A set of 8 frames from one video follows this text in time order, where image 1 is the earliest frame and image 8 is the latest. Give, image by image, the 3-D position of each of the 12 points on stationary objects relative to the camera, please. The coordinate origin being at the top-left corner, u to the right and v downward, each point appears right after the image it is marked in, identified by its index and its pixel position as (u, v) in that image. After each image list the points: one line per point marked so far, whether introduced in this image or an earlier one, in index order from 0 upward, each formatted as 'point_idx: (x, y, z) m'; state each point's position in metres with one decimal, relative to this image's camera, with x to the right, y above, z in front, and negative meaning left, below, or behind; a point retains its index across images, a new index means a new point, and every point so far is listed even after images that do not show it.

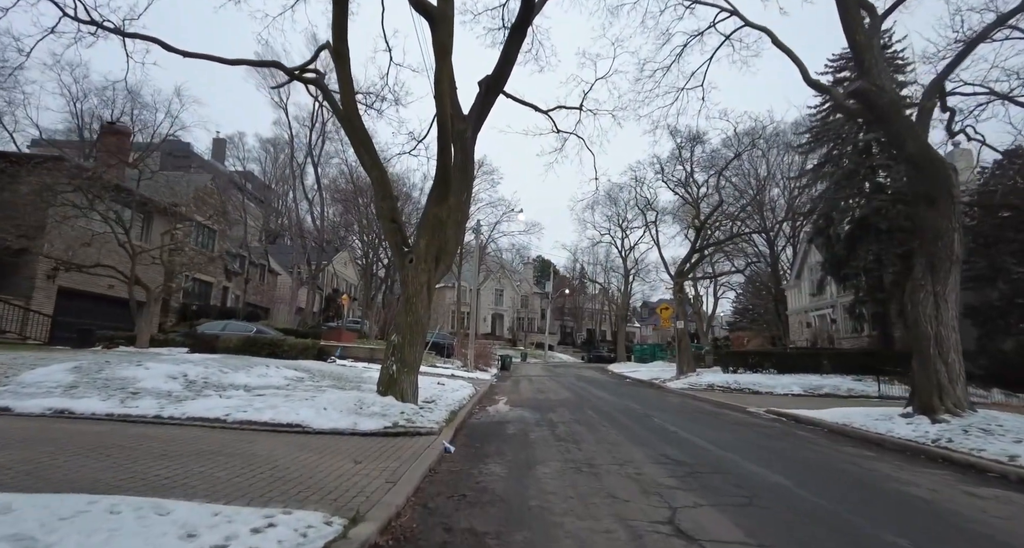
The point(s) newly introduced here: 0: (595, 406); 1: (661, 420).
0: (+2.1, -3.3, +12.3) m
1: (+3.3, -3.2, +10.7) m
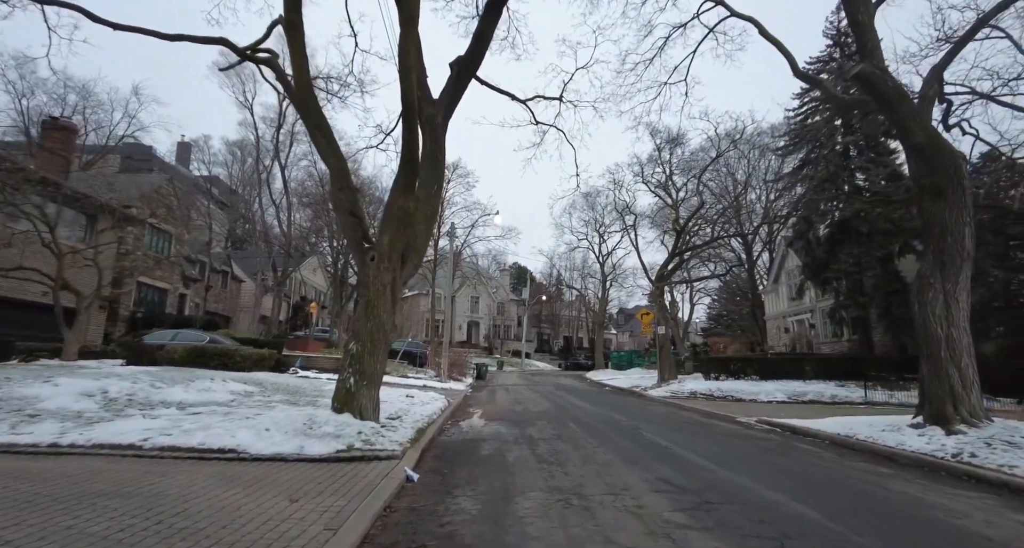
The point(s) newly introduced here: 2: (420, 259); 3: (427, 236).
0: (+1.5, -3.3, +11.3) m
1: (+2.8, -3.2, +9.8) m
2: (-1.8, +0.3, +9.4) m
3: (-1.6, +0.7, +9.4) m
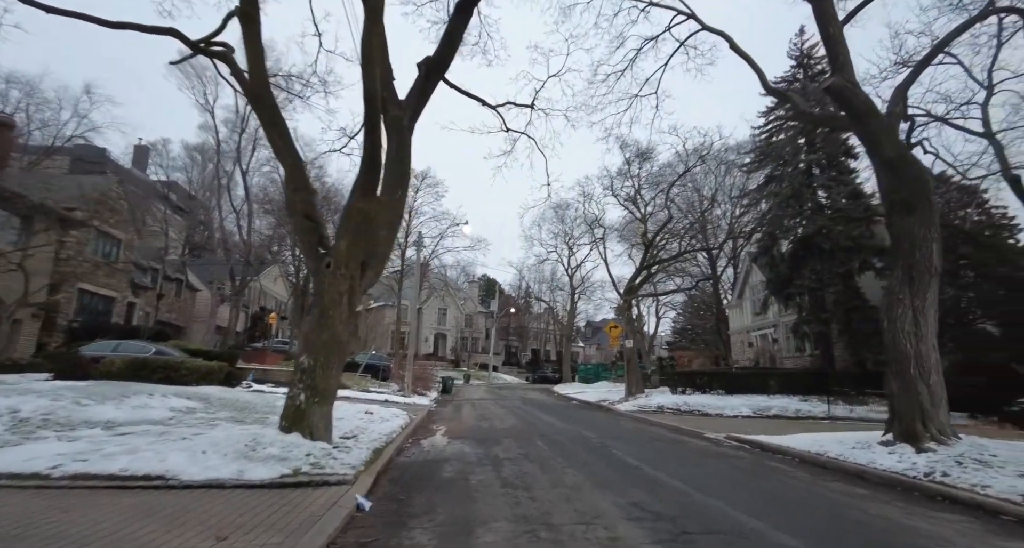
0: (+0.7, -3.6, +10.8) m
1: (+2.1, -3.5, +9.4) m
2: (-2.4, +0.1, +8.8) m
3: (-2.2, +0.5, +8.9) m
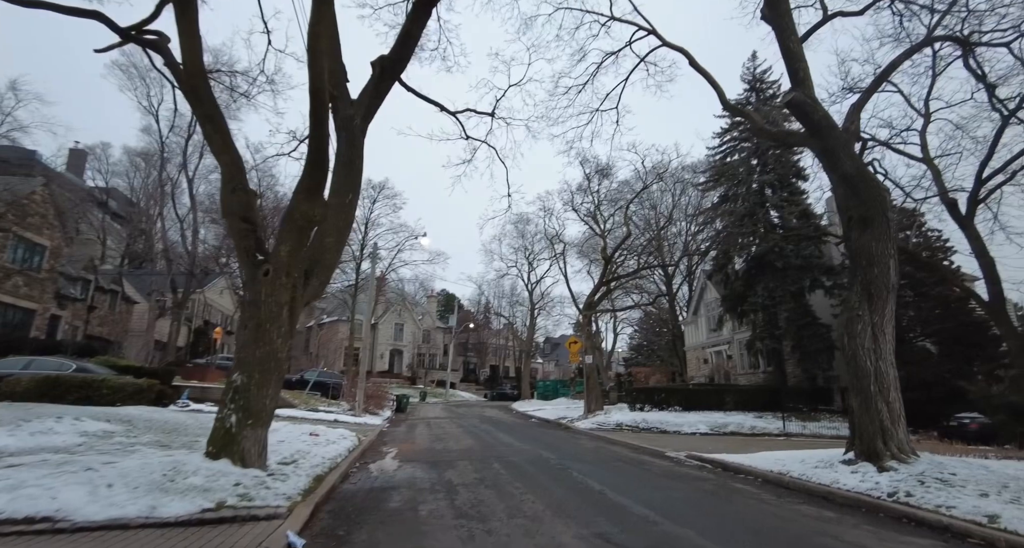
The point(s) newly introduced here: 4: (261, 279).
0: (-0.2, -3.9, +10.3) m
1: (+1.3, -3.7, +9.0) m
2: (-3.1, -0.1, +8.2) m
3: (-2.9, +0.4, +8.2) m
4: (-3.6, -0.1, +6.9) m
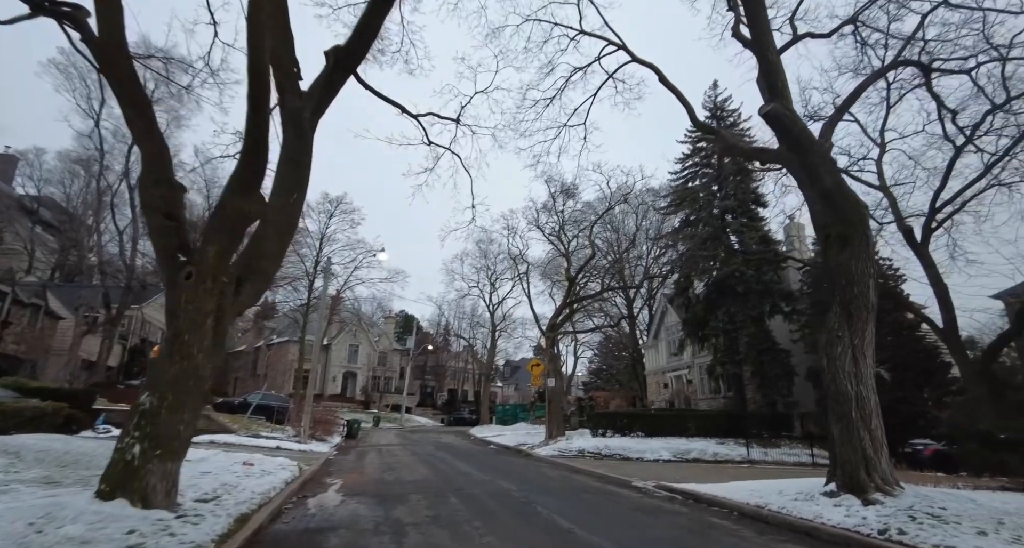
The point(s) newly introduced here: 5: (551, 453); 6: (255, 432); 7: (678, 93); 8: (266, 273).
0: (-1.0, -4.1, +9.3) m
1: (+0.6, -3.9, +8.1) m
2: (-3.6, -0.2, +7.2) m
3: (-3.5, +0.3, +7.2) m
4: (-4.0, -0.1, +5.9) m
5: (+1.6, -7.1, +19.2) m
6: (-10.5, -6.5, +19.9) m
7: (+4.2, +4.5, +12.2) m
8: (-3.6, 0.0, +7.0) m
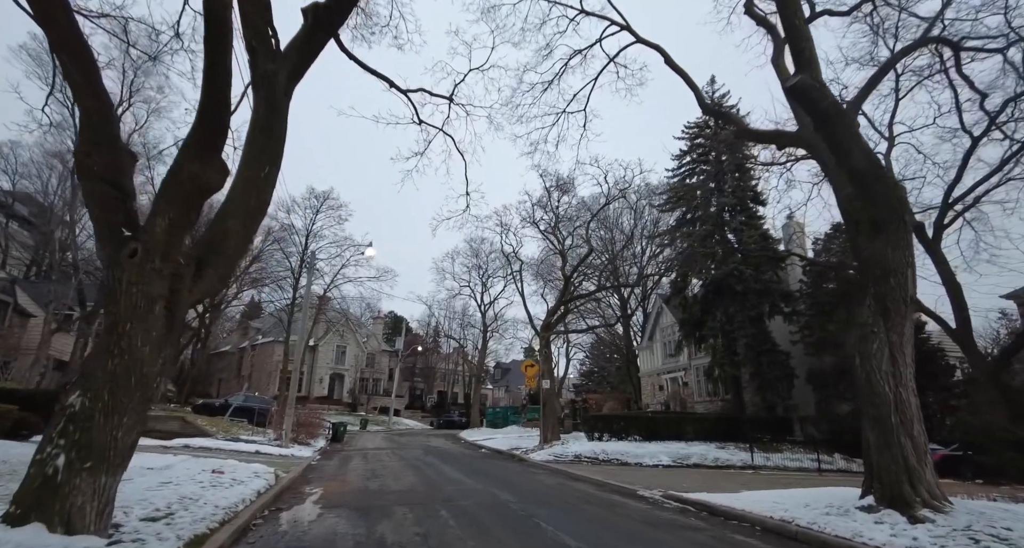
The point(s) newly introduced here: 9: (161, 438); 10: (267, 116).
0: (-1.1, -3.9, +8.4) m
1: (+0.6, -3.8, +7.3) m
2: (-3.6, 0.0, +6.2) m
3: (-3.5, +0.5, +6.3) m
4: (-4.0, +0.1, +5.0) m
5: (+1.3, -6.9, +18.4) m
6: (-10.8, -6.3, +18.8) m
7: (+4.1, +4.6, +11.5) m
8: (-3.5, +0.3, +6.1) m
9: (-11.7, -5.5, +16.3) m
10: (-3.4, +2.2, +6.7) m
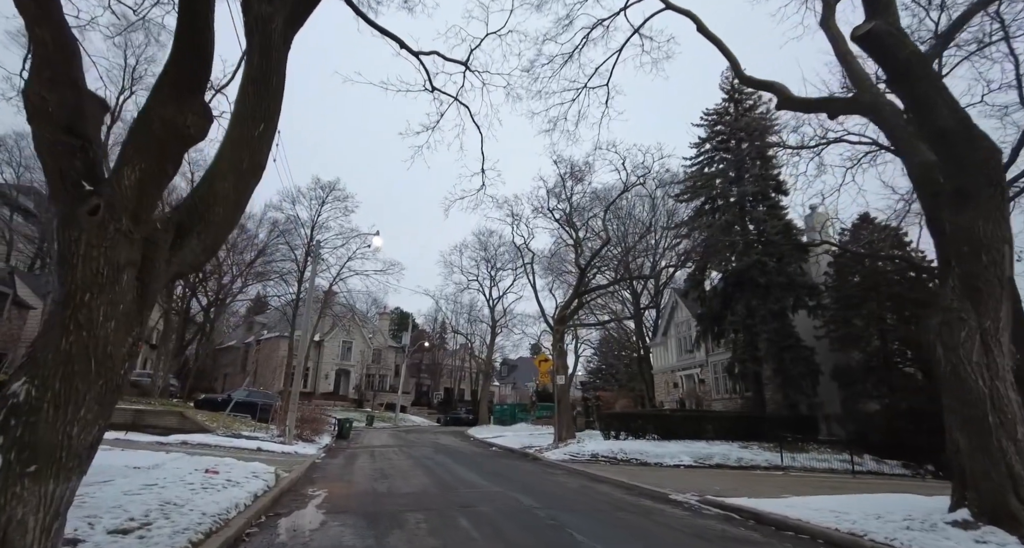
0: (-0.7, -3.6, +7.6) m
1: (+0.9, -3.4, +6.4) m
2: (-3.2, +0.4, +5.4) m
3: (-3.1, +0.8, +5.5) m
4: (-3.6, +0.4, +4.1) m
5: (+1.8, -6.6, +17.5) m
6: (-10.3, -5.9, +18.1) m
7: (+4.5, +5.0, +10.5) m
8: (-3.2, +0.6, +5.3) m
9: (-11.3, -5.1, +15.6) m
10: (-3.0, +2.5, +5.8) m
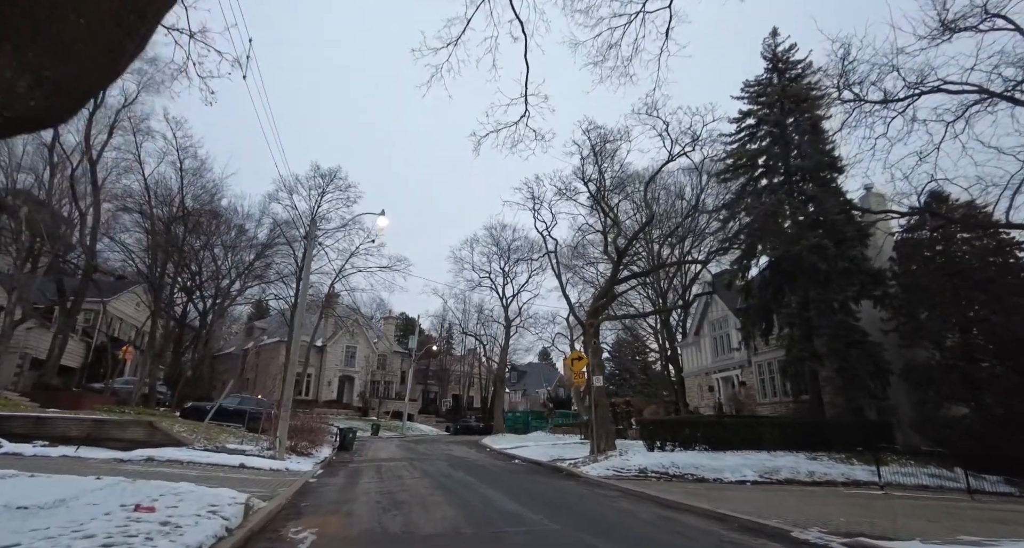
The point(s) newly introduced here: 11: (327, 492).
0: (+0.2, -2.9, +4.9) m
1: (+1.8, -2.7, +3.7) m
2: (-2.4, +1.1, +2.8) m
3: (-2.3, +1.5, +2.9) m
4: (-2.8, +1.1, +1.5) m
5: (+2.7, -6.0, +14.7) m
6: (-9.3, -5.4, +15.5) m
7: (+5.3, +5.7, +7.9) m
8: (-2.4, +1.3, +2.7) m
9: (-10.3, -4.6, +13.0) m
10: (-2.2, +3.2, +3.3) m
11: (-4.0, -4.6, +10.1) m
